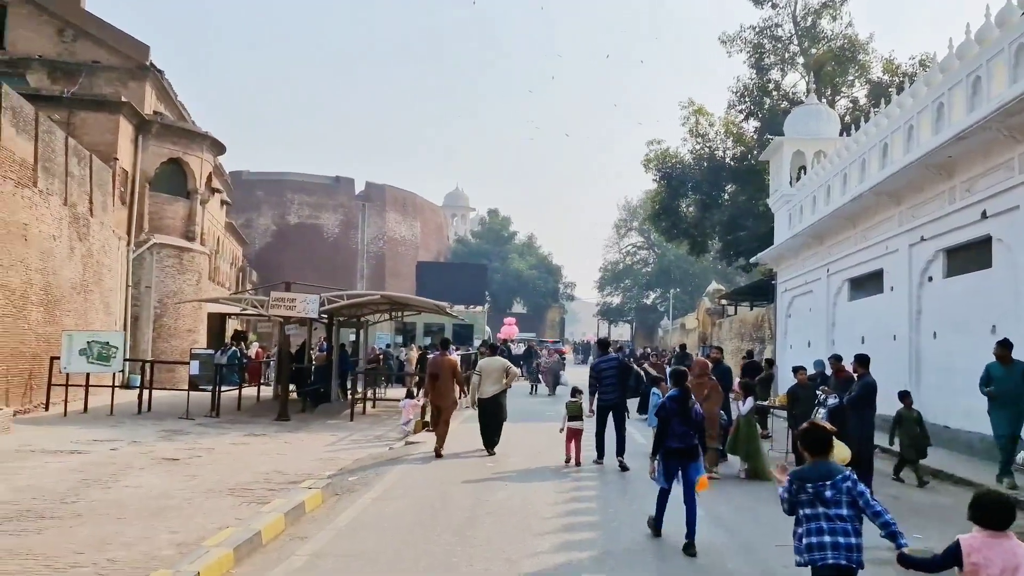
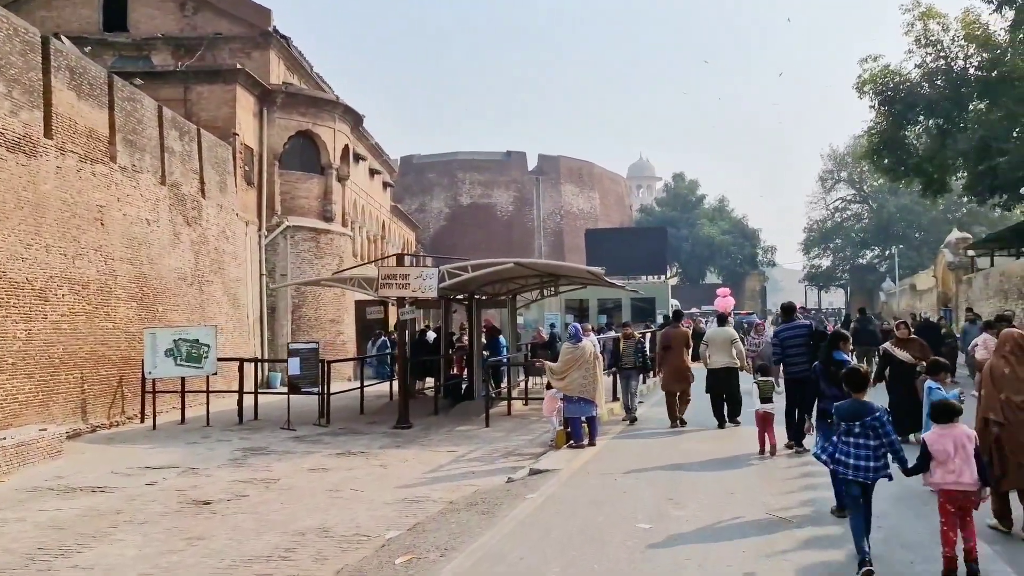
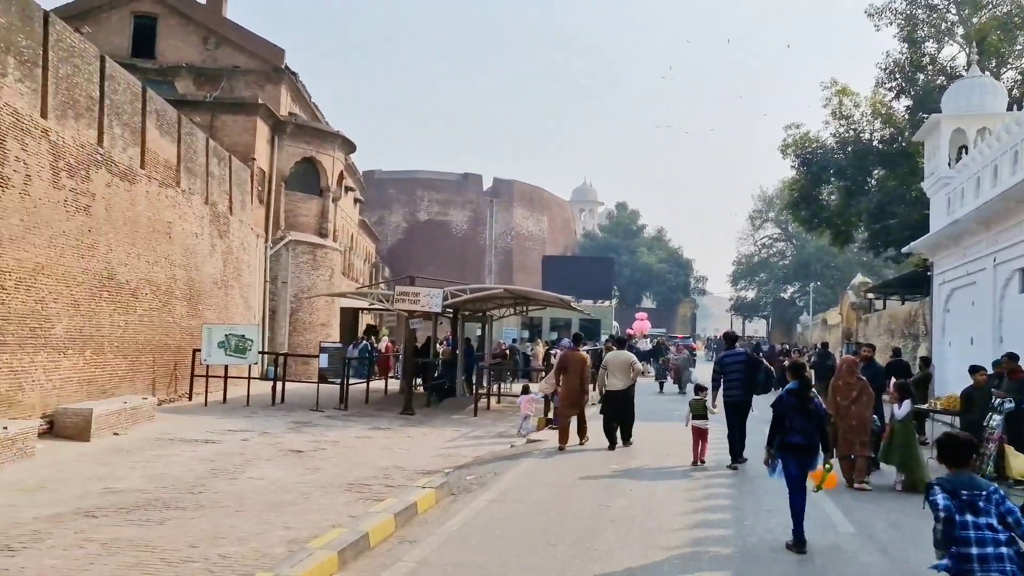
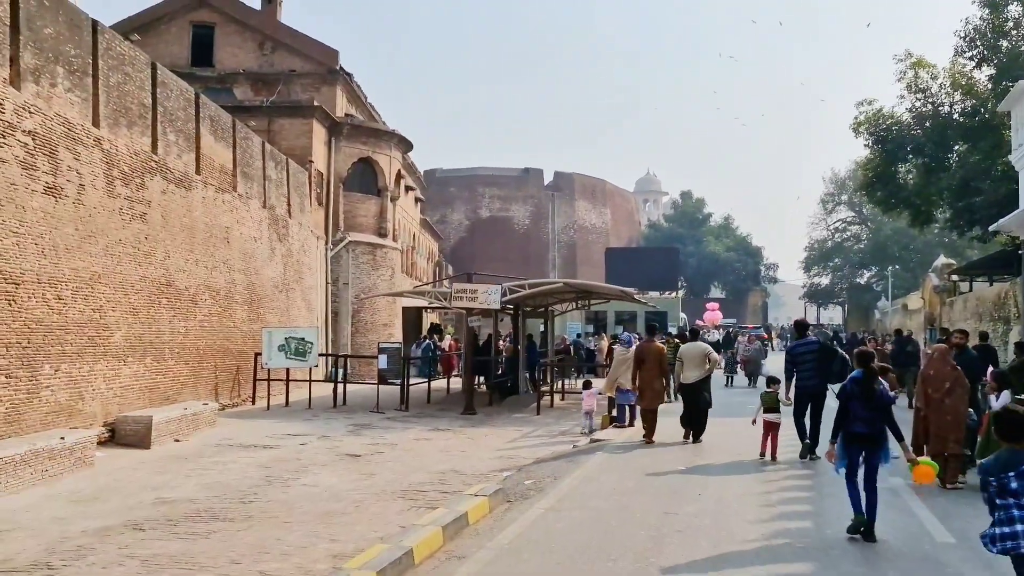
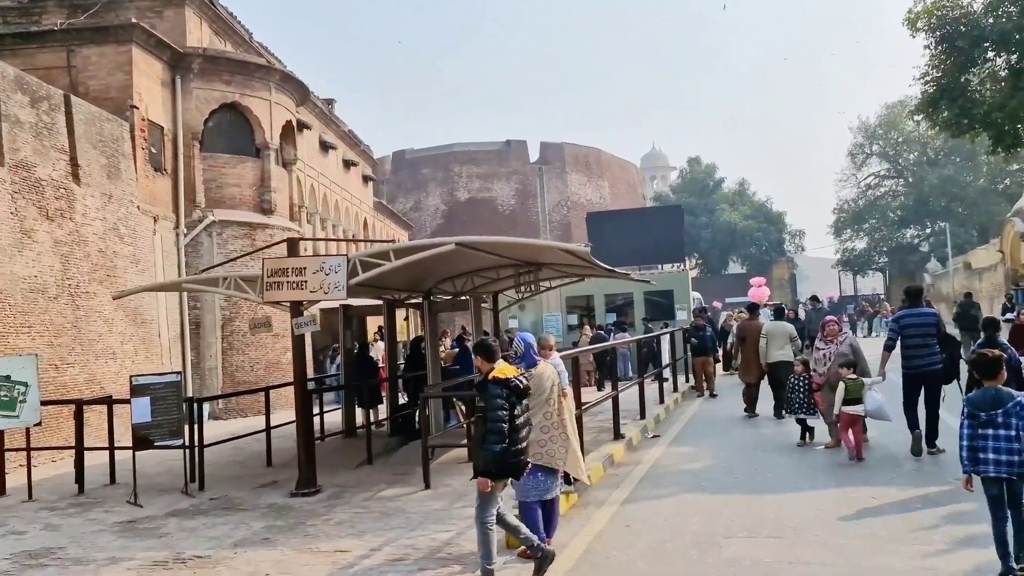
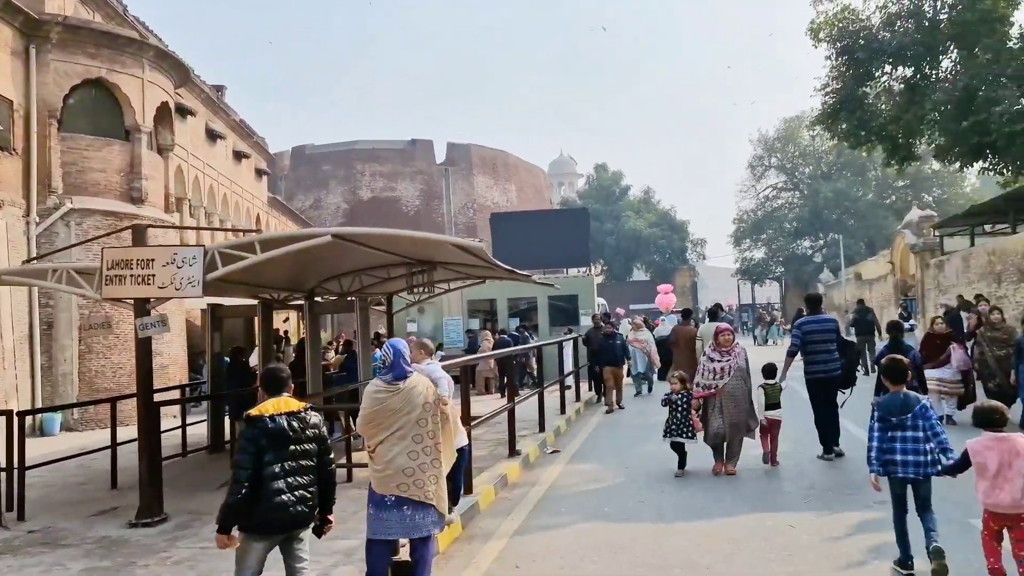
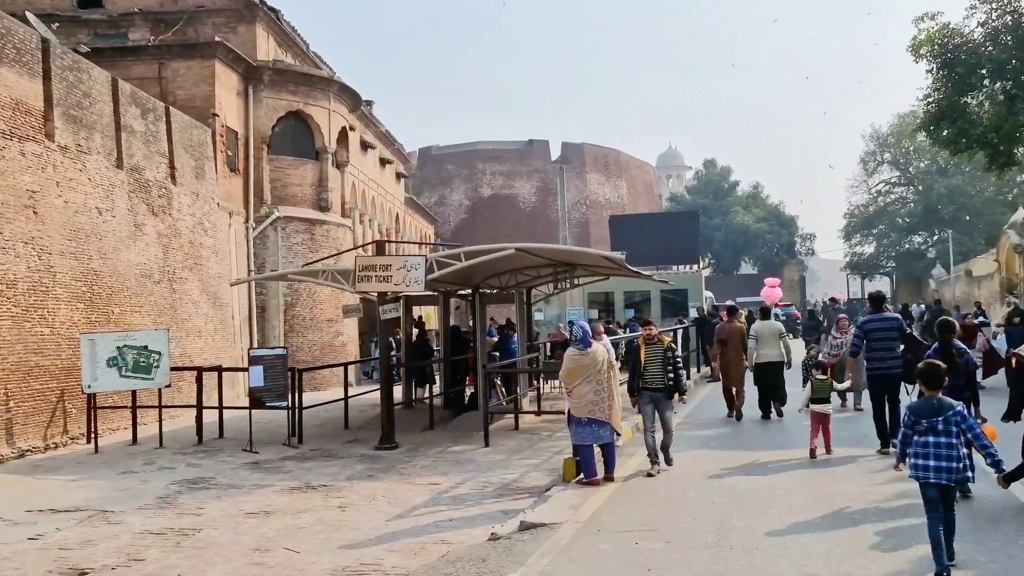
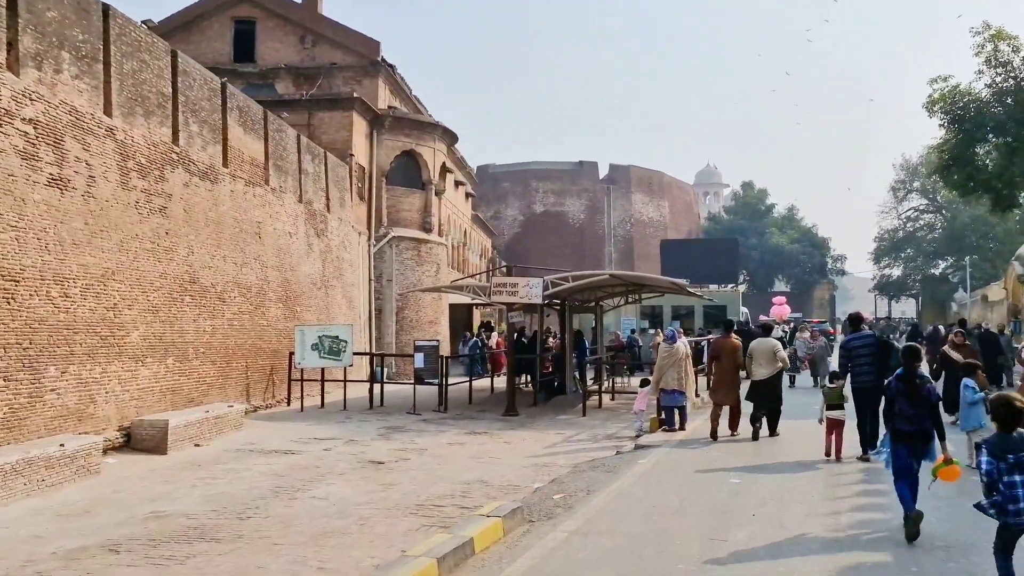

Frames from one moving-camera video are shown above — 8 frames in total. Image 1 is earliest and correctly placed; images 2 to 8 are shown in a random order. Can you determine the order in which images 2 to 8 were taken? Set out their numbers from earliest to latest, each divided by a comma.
3, 4, 8, 2, 7, 5, 6
